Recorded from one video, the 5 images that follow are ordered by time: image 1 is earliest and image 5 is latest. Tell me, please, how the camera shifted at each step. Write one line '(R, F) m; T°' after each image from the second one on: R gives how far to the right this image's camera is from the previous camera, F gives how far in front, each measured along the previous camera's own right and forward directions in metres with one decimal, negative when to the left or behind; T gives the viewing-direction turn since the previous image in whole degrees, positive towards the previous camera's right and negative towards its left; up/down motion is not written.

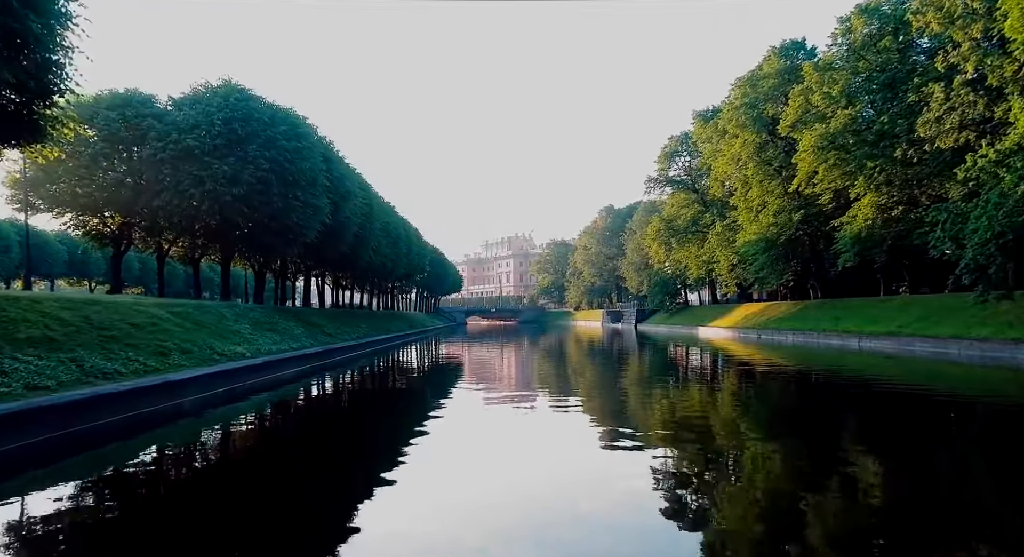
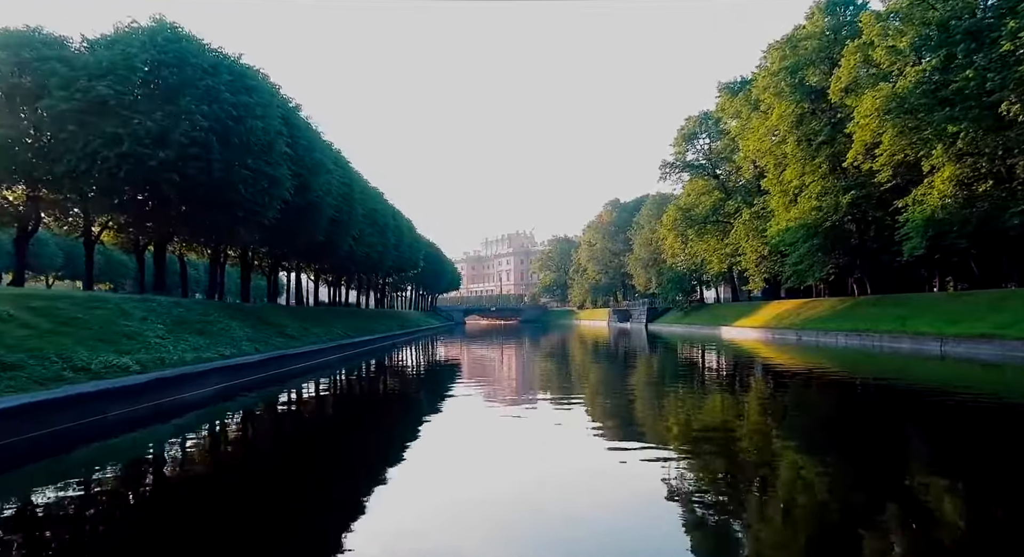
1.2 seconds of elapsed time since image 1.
(0.0, +1.3) m; 0°
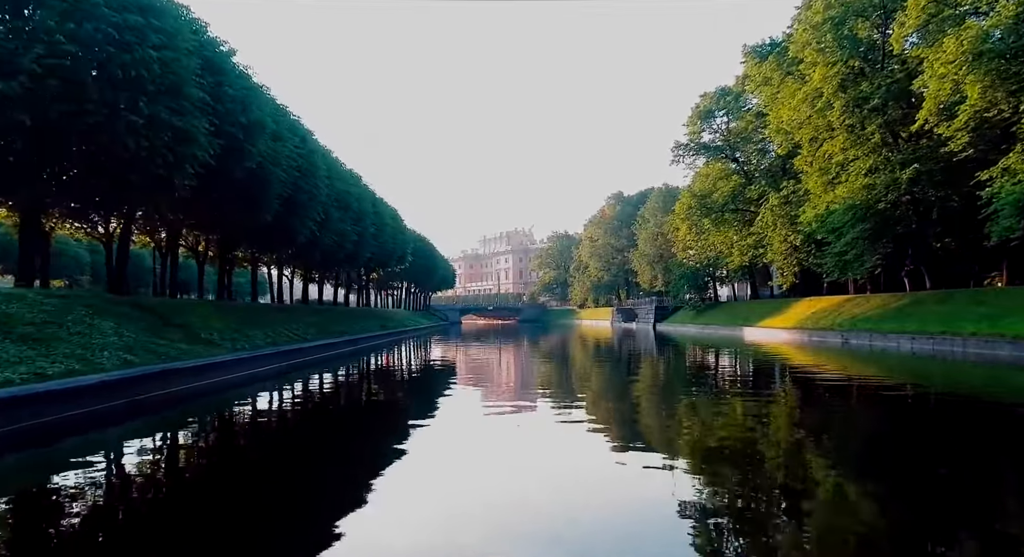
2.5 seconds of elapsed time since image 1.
(+0.1, +1.4) m; 0°
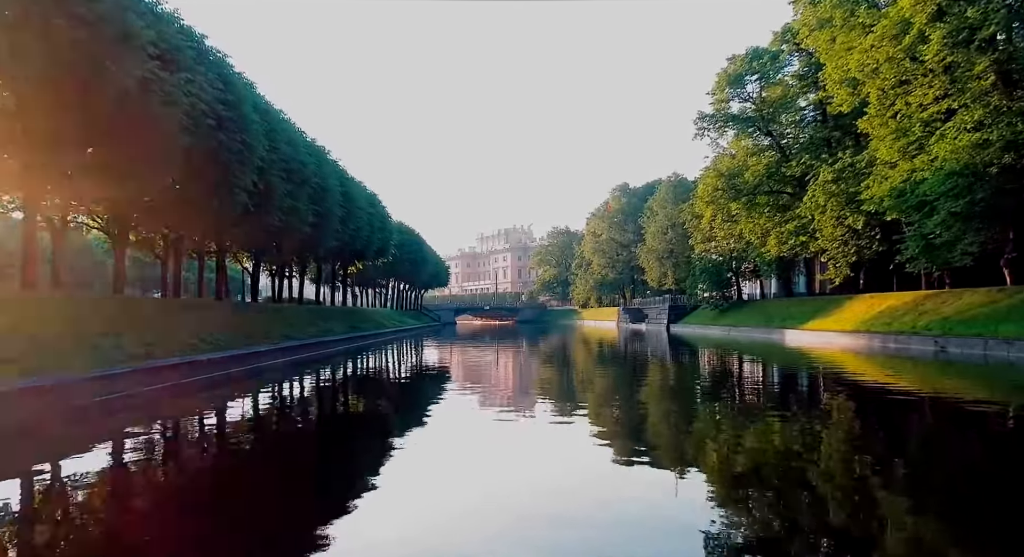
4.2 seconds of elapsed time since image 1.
(0.0, +1.7) m; 0°
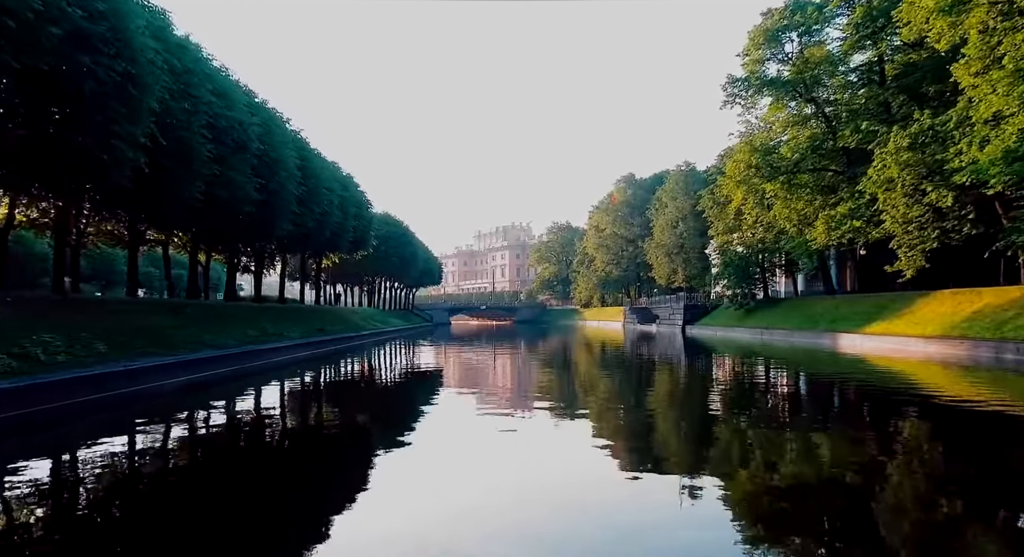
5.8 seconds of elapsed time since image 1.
(0.0, +1.6) m; 0°
